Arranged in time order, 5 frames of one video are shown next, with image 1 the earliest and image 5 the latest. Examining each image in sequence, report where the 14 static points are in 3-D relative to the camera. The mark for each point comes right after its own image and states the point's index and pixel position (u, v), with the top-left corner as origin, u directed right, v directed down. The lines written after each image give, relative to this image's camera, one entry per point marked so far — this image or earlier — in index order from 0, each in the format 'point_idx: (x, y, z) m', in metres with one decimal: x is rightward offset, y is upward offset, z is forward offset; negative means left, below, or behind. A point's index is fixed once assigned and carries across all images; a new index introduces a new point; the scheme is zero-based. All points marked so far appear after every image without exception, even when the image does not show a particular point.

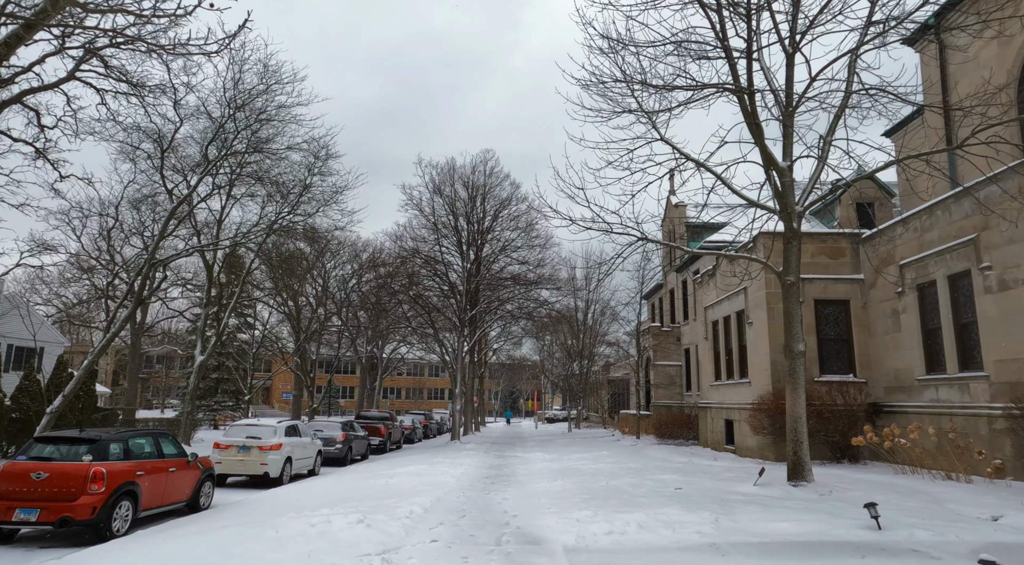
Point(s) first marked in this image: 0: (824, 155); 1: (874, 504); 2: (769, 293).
0: (+5.4, +2.2, +11.1) m
1: (+3.8, -2.3, +6.8) m
2: (+6.2, -0.3, +15.8) m
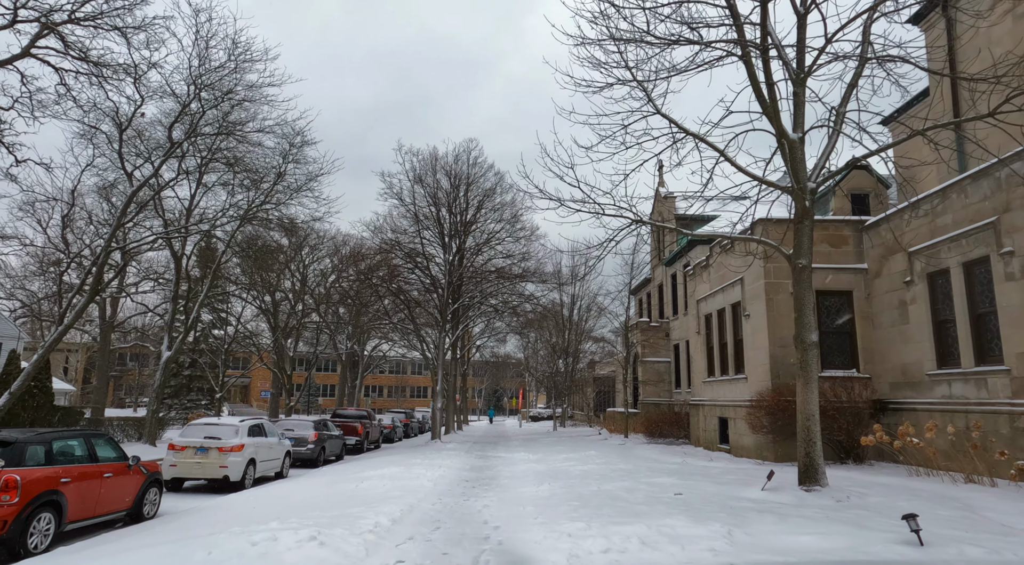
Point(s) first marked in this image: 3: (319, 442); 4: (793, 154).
0: (+5.1, +2.4, +10.1) m
1: (+3.6, -2.1, +5.8) m
2: (+5.9, 0.0, +14.9) m
3: (-5.7, -4.7, +19.4) m
4: (+4.0, +1.8, +9.3) m
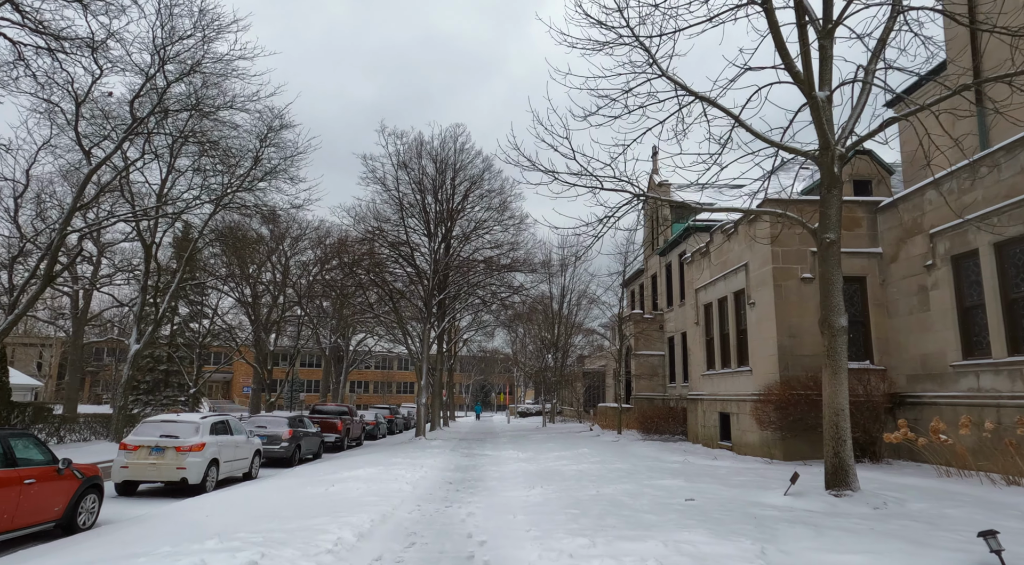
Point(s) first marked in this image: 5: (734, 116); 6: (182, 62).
0: (+4.9, +2.7, +9.1) m
1: (+3.5, -1.8, +4.8) m
2: (+5.6, +0.3, +13.8) m
3: (-6.1, -4.4, +18.1) m
4: (+3.9, +2.1, +8.2) m
5: (+3.2, +2.5, +9.6) m
6: (-9.7, +6.5, +19.2) m
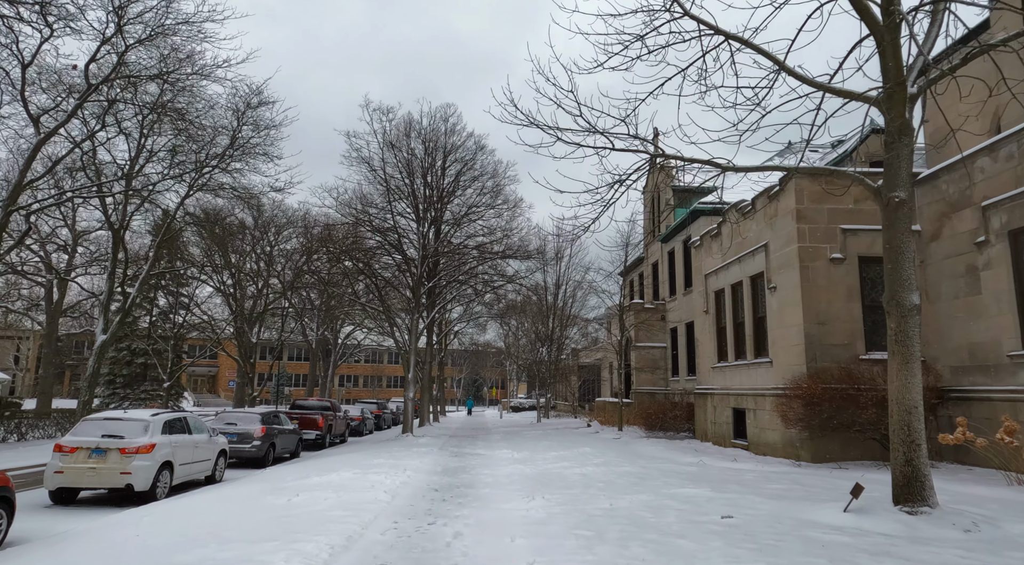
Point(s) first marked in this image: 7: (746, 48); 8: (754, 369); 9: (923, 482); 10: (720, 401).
0: (+4.9, +3.0, +7.6) m
1: (+3.5, -1.5, +3.3) m
2: (+5.5, +0.6, +12.4) m
3: (-6.2, -3.9, +16.6) m
4: (+3.8, +2.4, +6.7) m
5: (+3.2, +2.8, +8.1) m
6: (-9.8, +6.9, +17.5) m
7: (+3.0, +3.0, +8.3) m
8: (+5.3, -1.9, +14.2) m
9: (+4.0, -1.9, +6.4) m
10: (+5.1, -2.9, +16.1) m
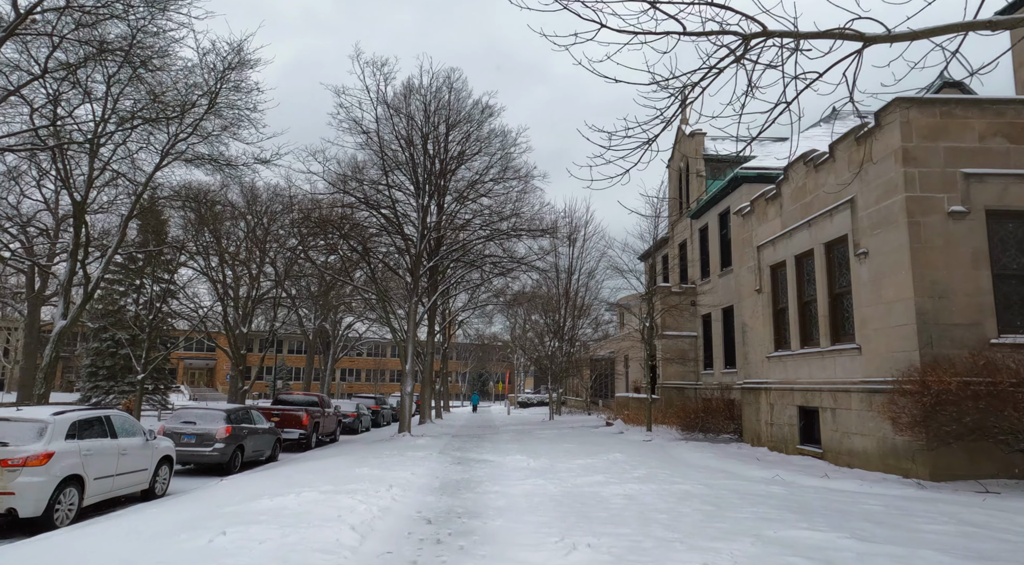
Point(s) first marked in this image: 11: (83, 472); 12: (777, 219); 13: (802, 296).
0: (+5.1, +3.6, +4.6) m
1: (+3.7, -1.0, +0.4) m
2: (+5.8, +1.2, +9.4) m
3: (-5.9, -3.3, +13.8) m
4: (+4.1, +3.0, +3.7) m
5: (+3.4, +3.3, +5.2) m
6: (-9.5, +7.6, +14.6) m
7: (+3.3, +3.5, +5.4) m
8: (+5.6, -1.3, +11.3) m
9: (+4.2, -1.4, +3.5) m
10: (+5.4, -2.3, +13.2) m
11: (-5.7, -2.5, +8.7) m
12: (+5.6, +1.4, +13.8) m
13: (+5.7, -0.3, +12.9) m
